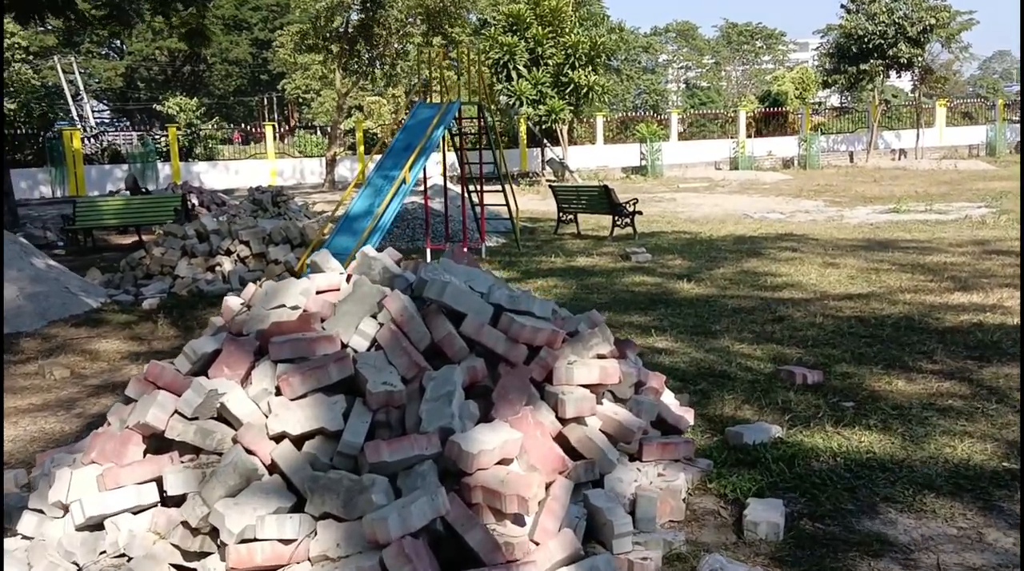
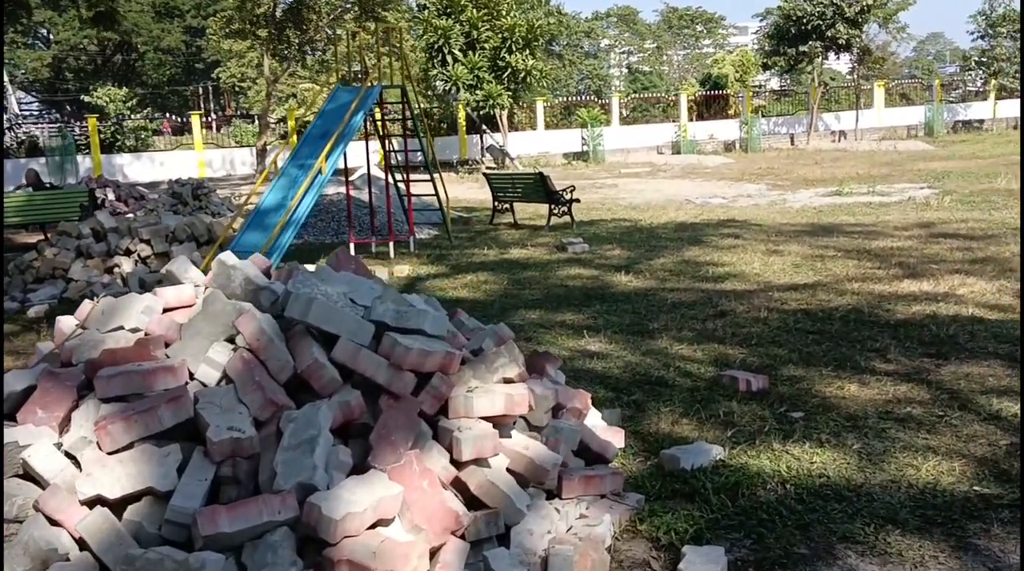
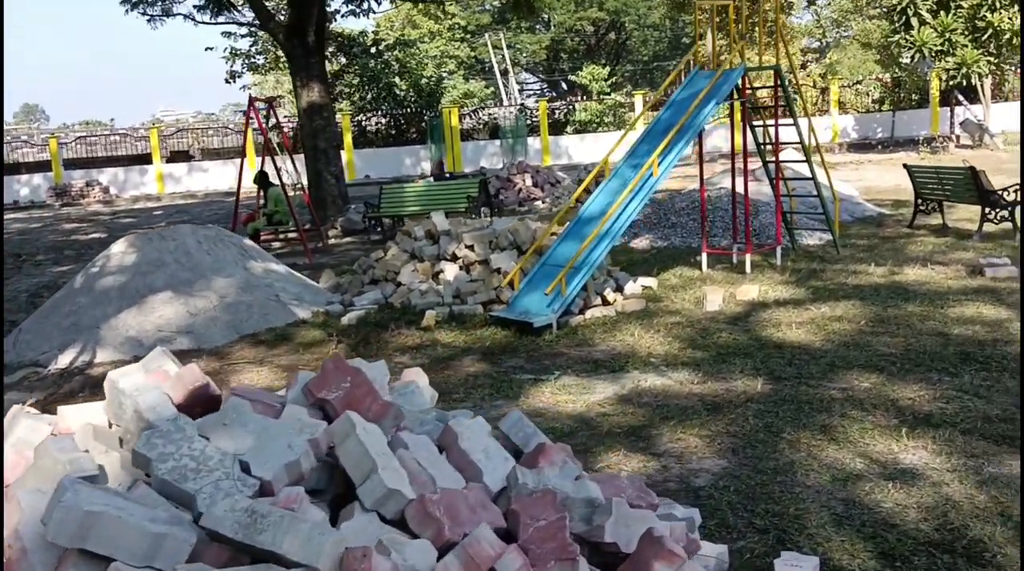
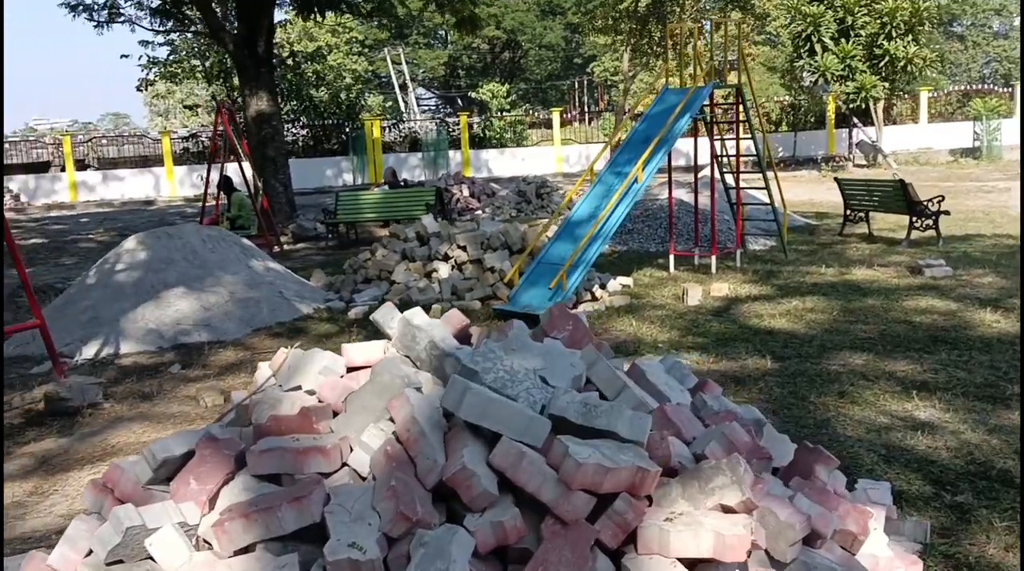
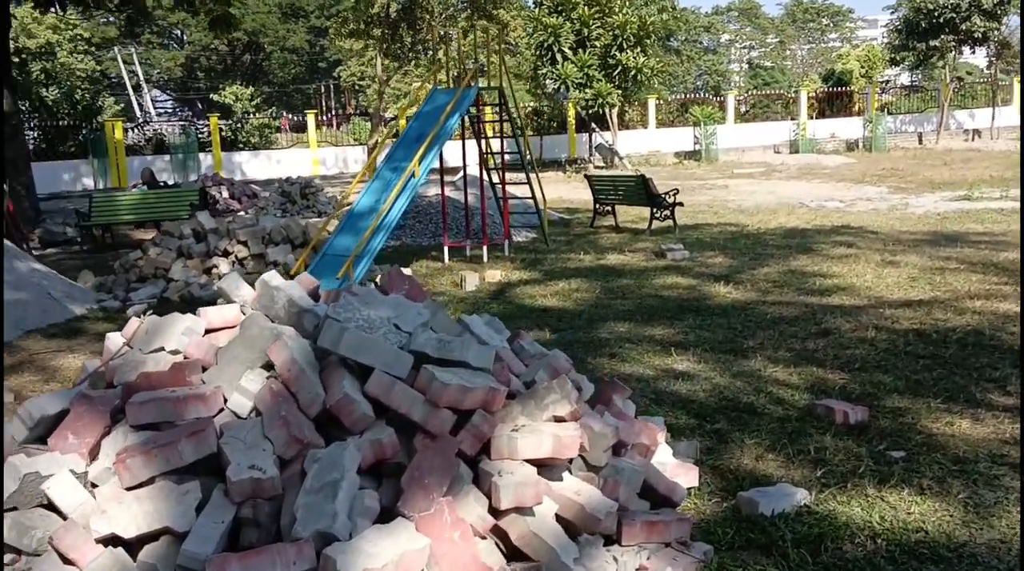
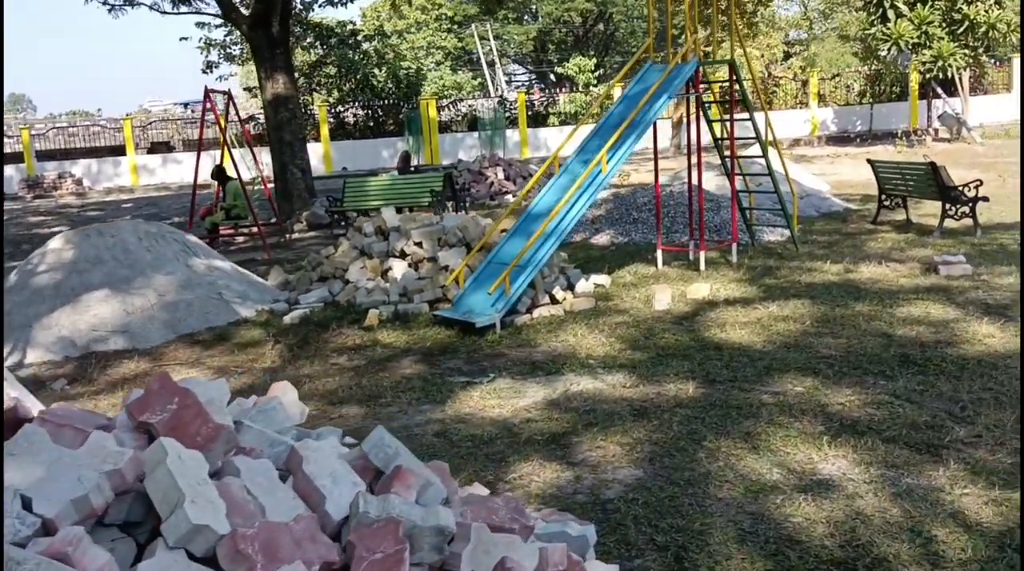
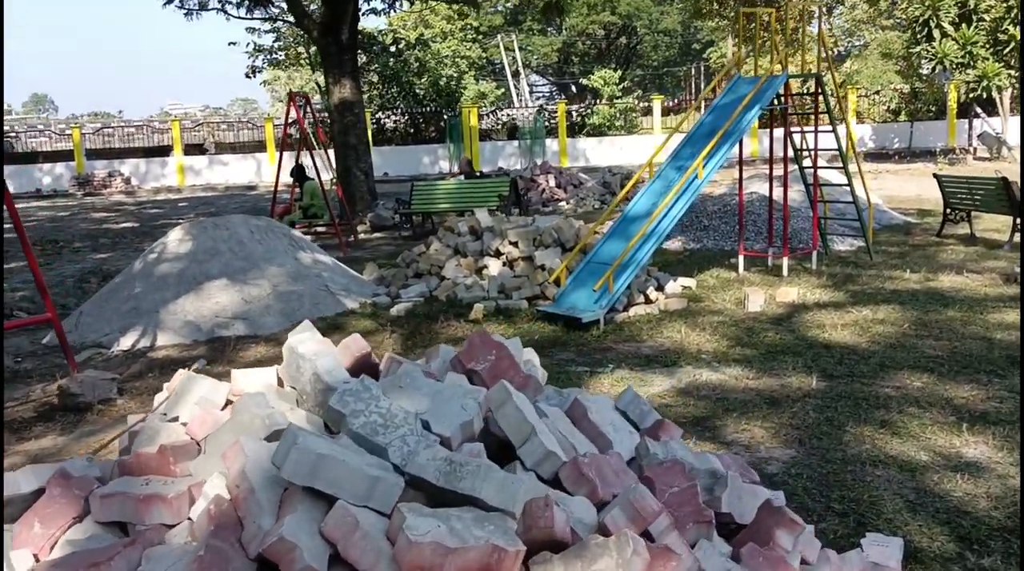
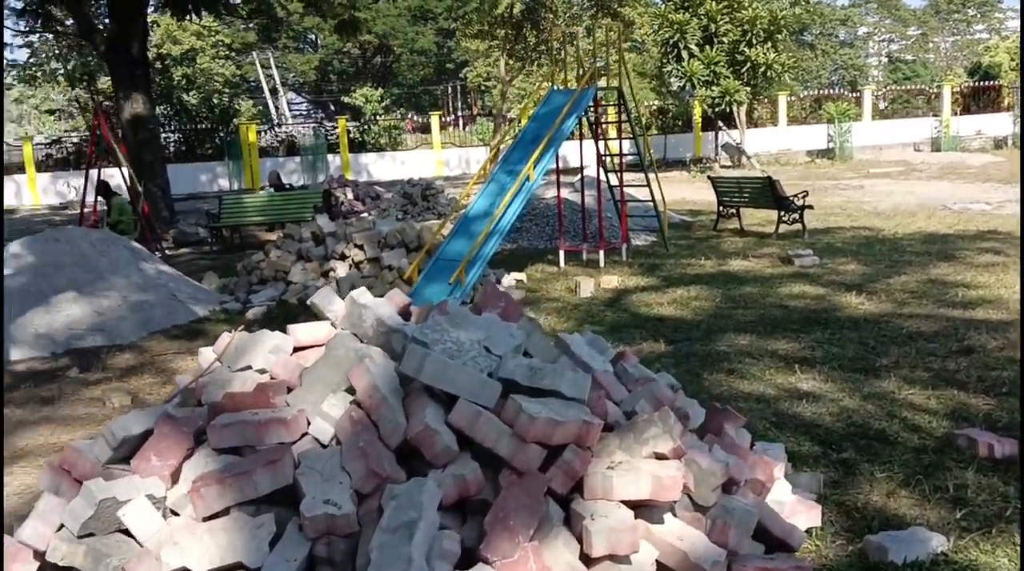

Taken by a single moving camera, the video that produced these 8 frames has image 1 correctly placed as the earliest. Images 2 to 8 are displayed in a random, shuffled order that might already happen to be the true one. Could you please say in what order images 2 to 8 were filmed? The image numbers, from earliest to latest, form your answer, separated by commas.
2, 5, 8, 4, 7, 3, 6
